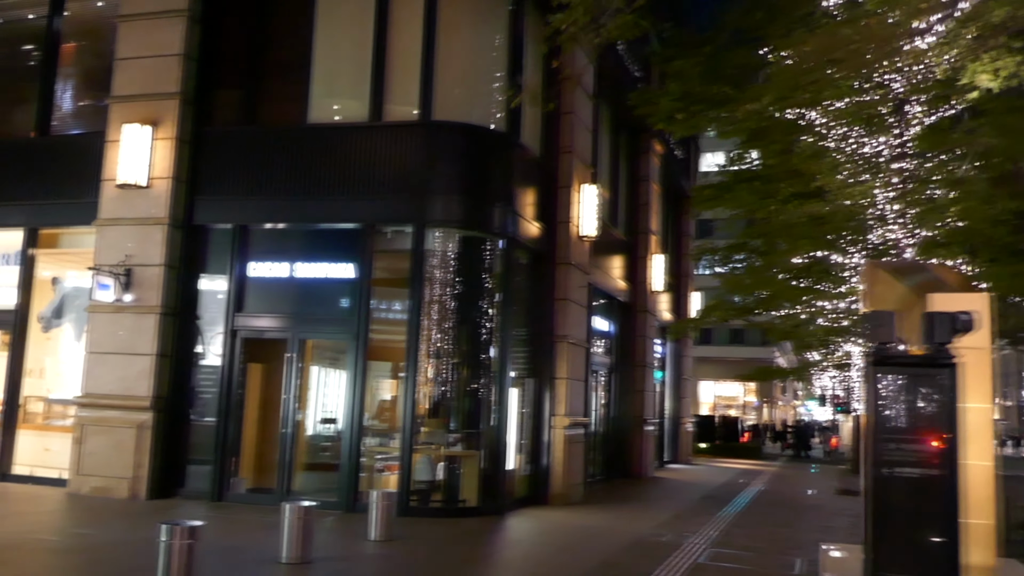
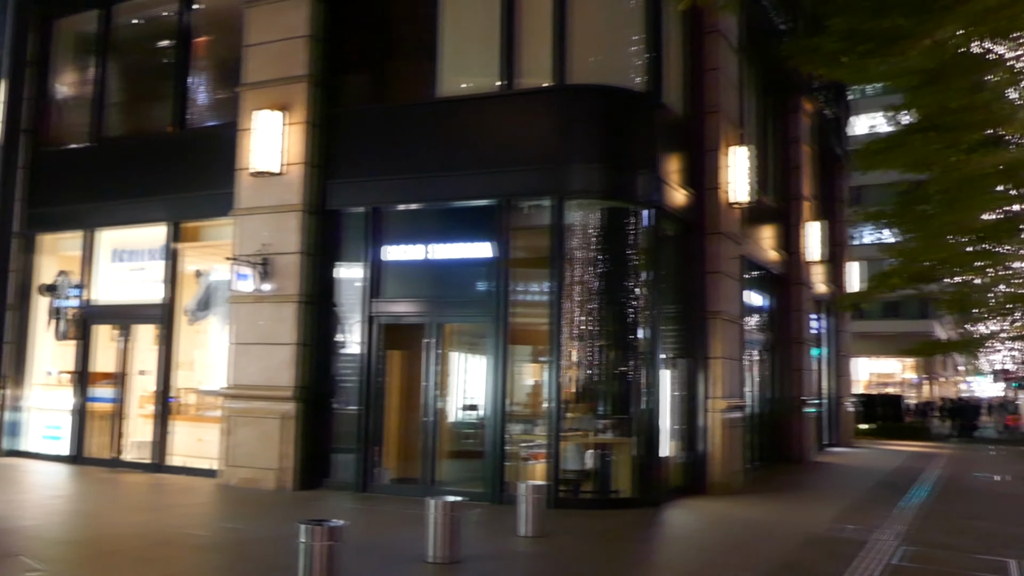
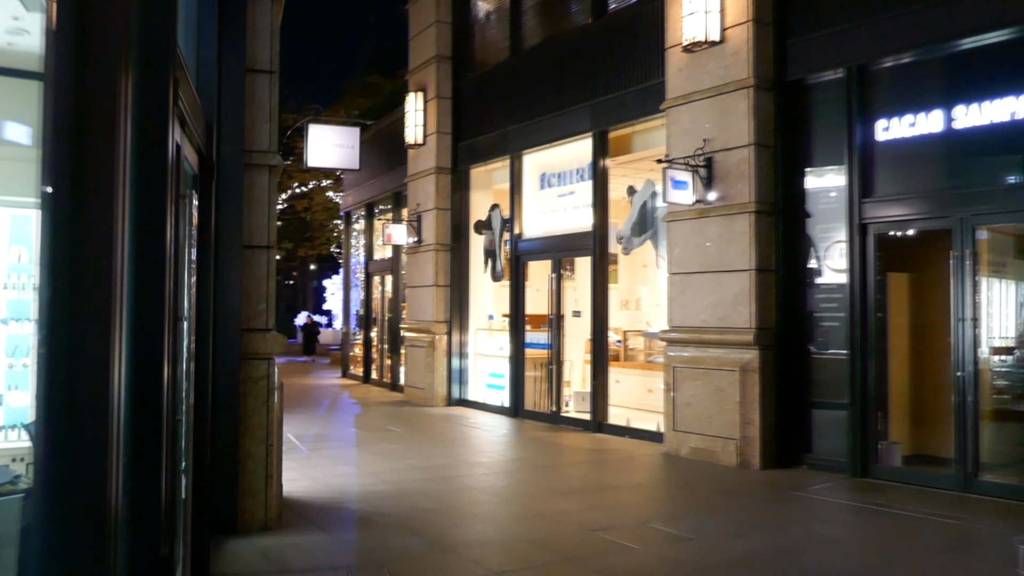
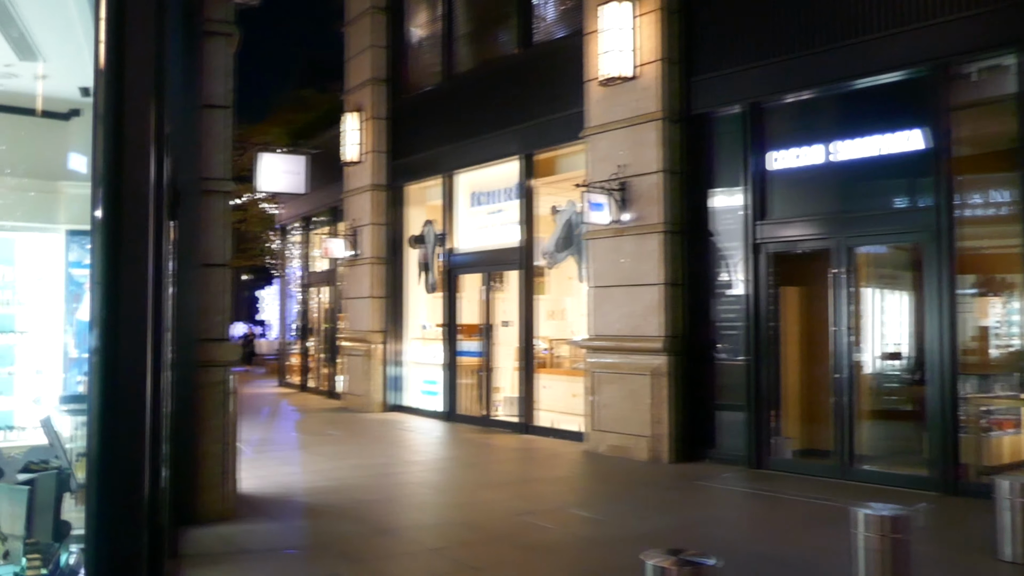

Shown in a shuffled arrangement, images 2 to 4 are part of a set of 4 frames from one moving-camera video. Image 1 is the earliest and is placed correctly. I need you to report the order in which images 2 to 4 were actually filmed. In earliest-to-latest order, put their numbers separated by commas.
2, 4, 3
